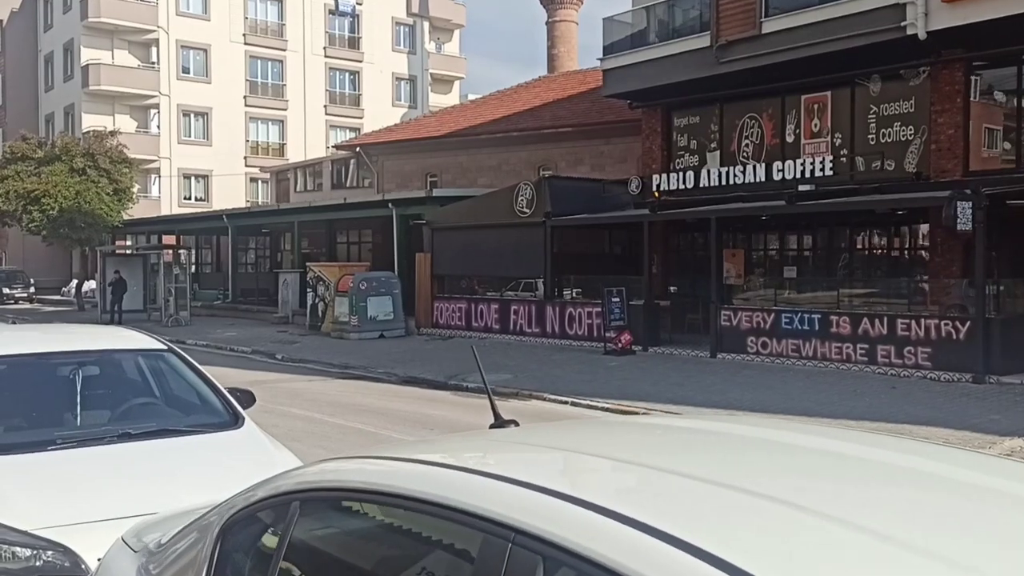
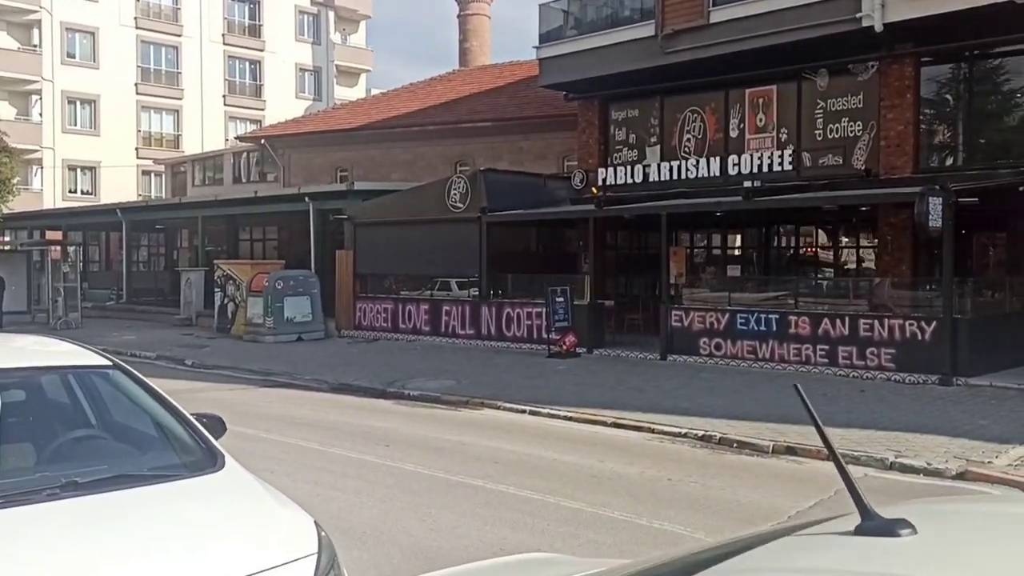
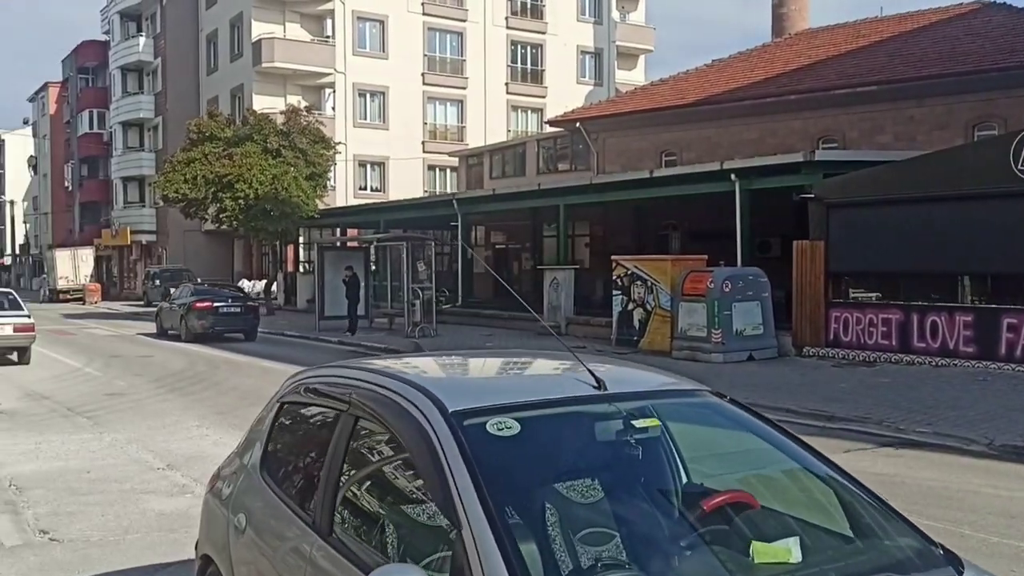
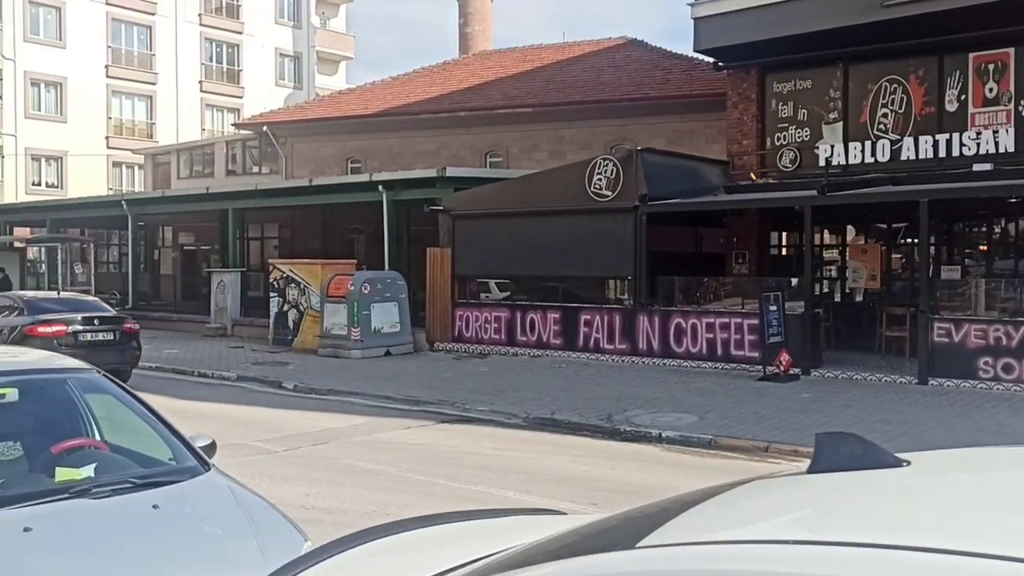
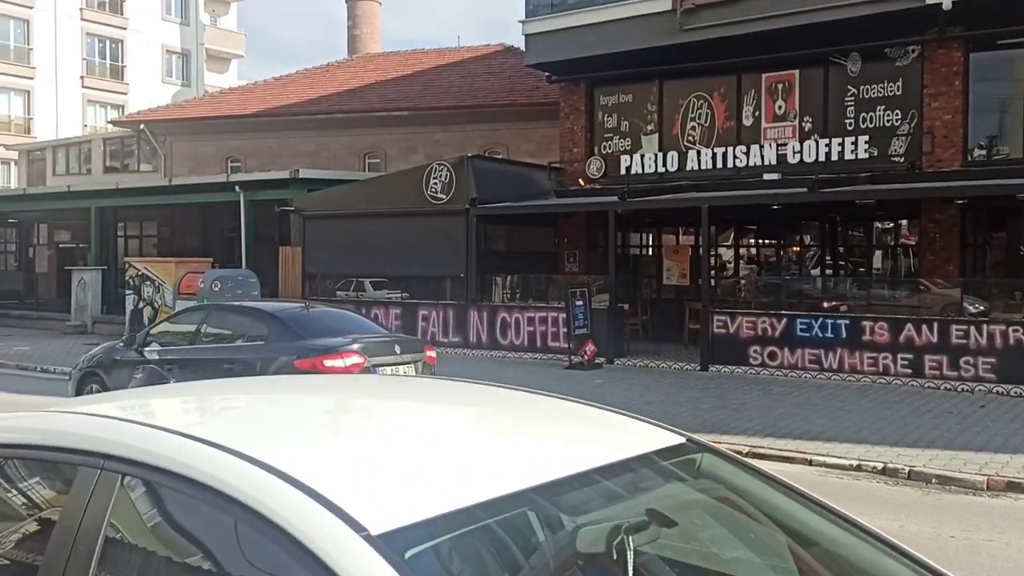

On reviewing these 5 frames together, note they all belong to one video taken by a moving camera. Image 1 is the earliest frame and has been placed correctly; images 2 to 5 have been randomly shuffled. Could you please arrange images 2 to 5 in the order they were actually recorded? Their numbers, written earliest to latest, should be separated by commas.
2, 5, 4, 3
